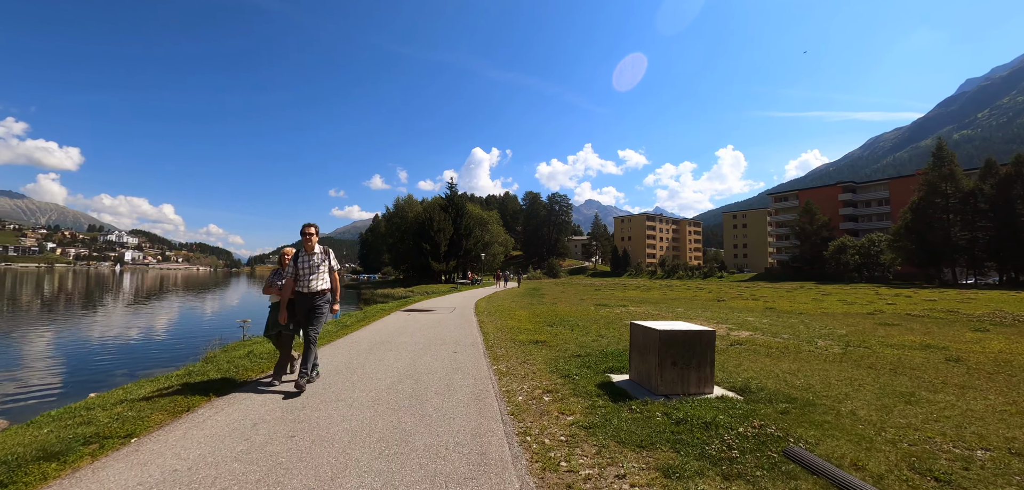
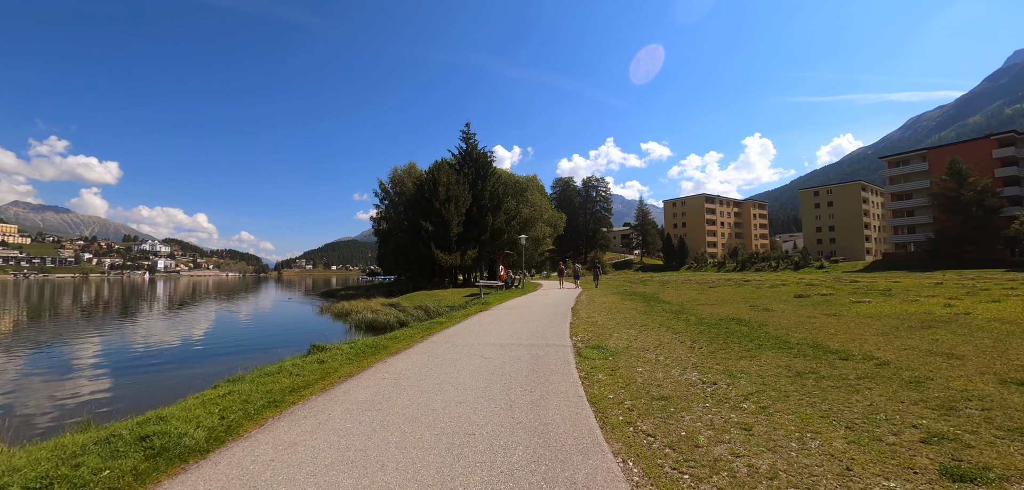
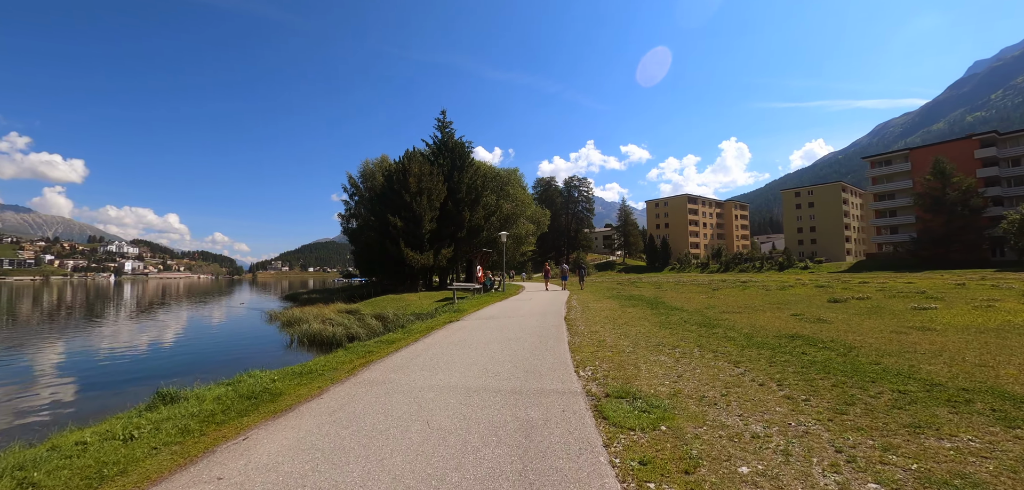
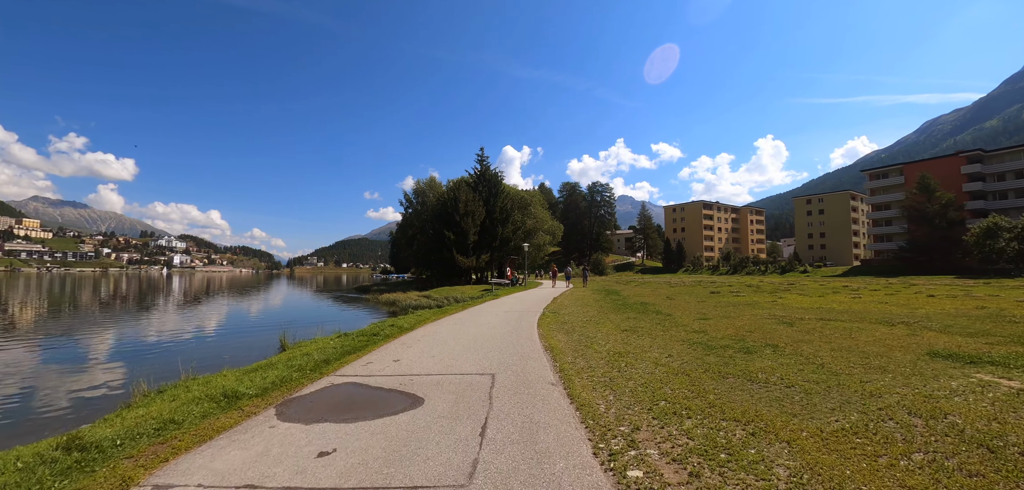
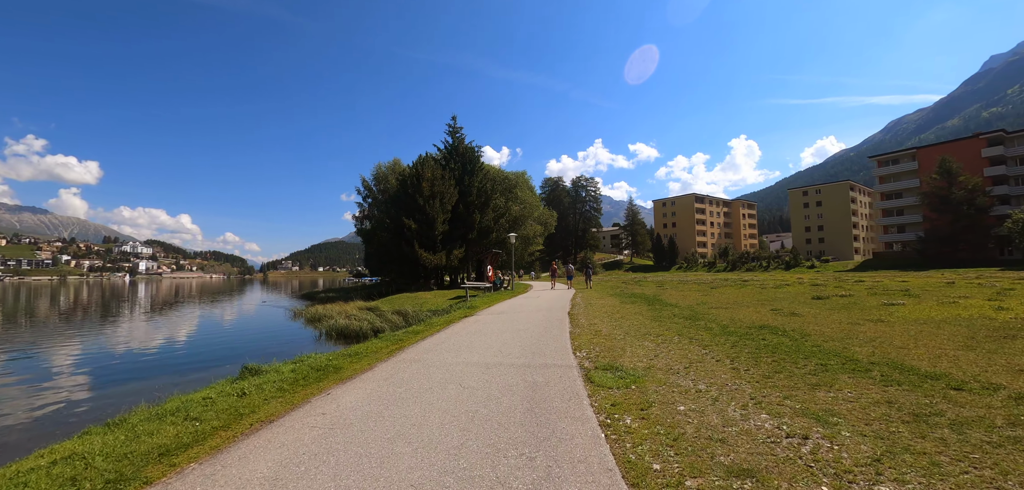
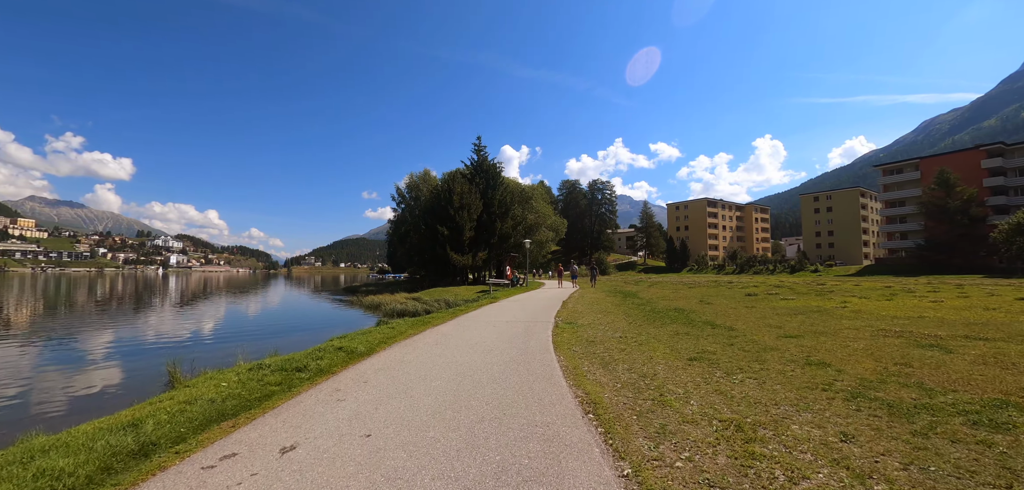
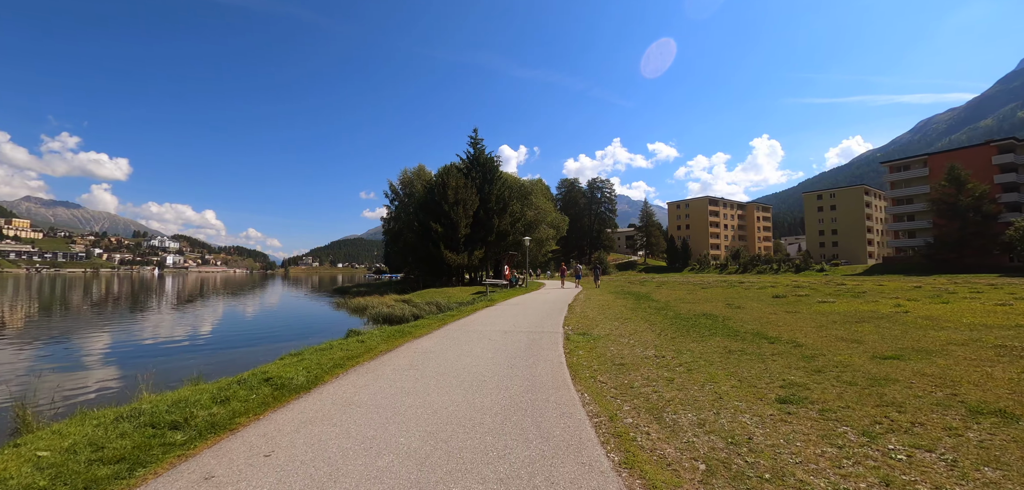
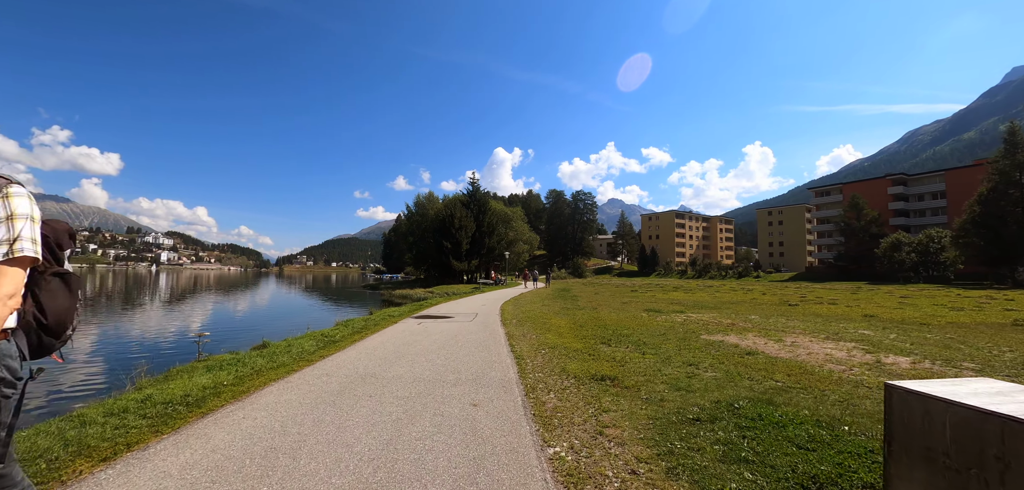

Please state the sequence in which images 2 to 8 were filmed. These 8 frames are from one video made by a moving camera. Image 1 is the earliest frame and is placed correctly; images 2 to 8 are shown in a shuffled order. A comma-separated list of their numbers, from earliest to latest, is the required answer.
8, 4, 6, 7, 2, 5, 3
